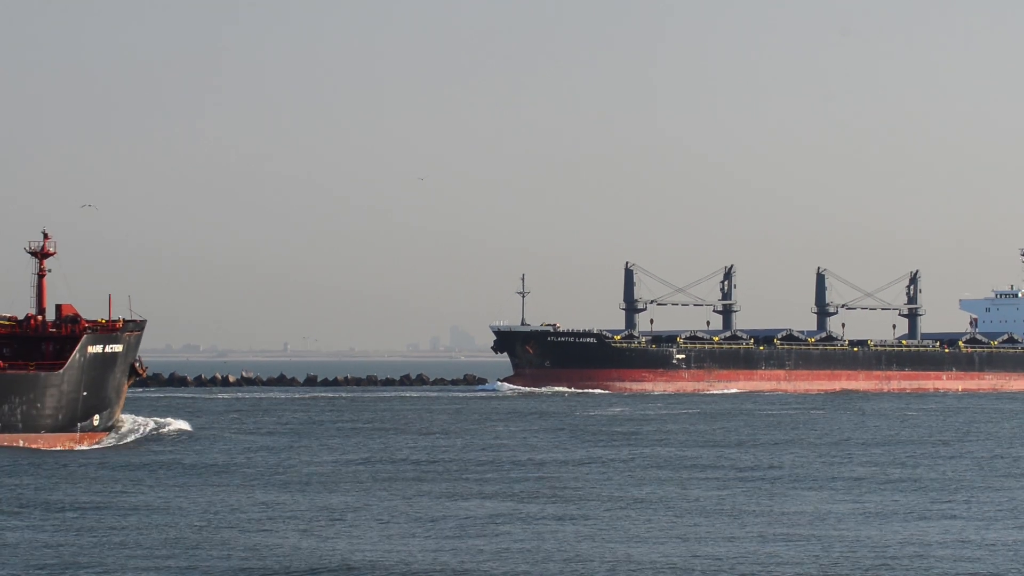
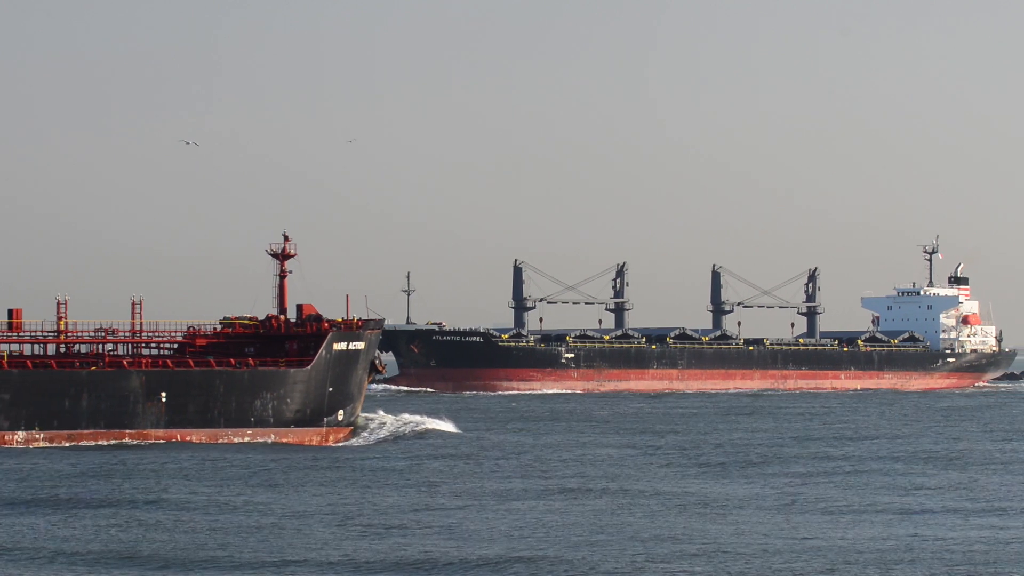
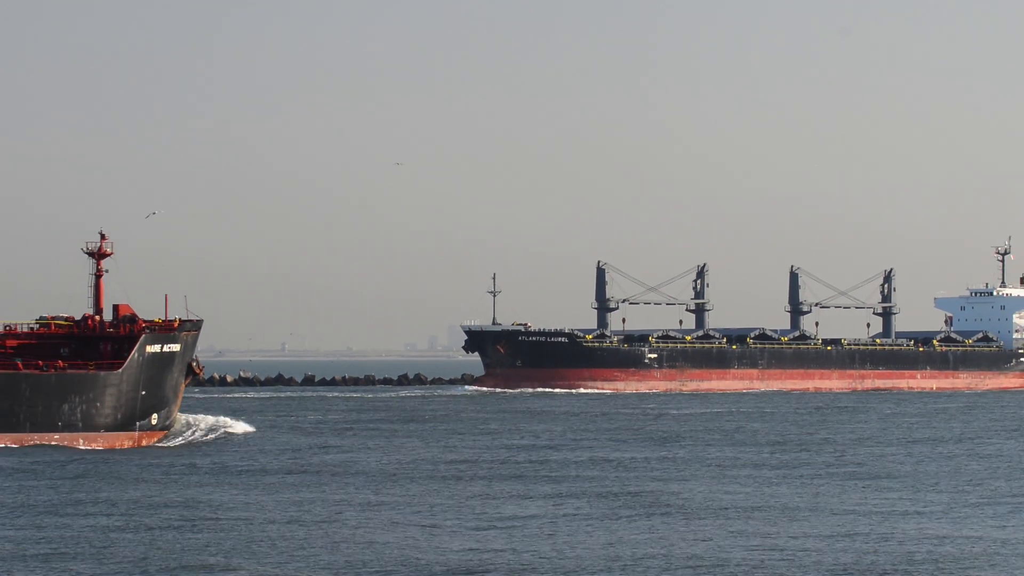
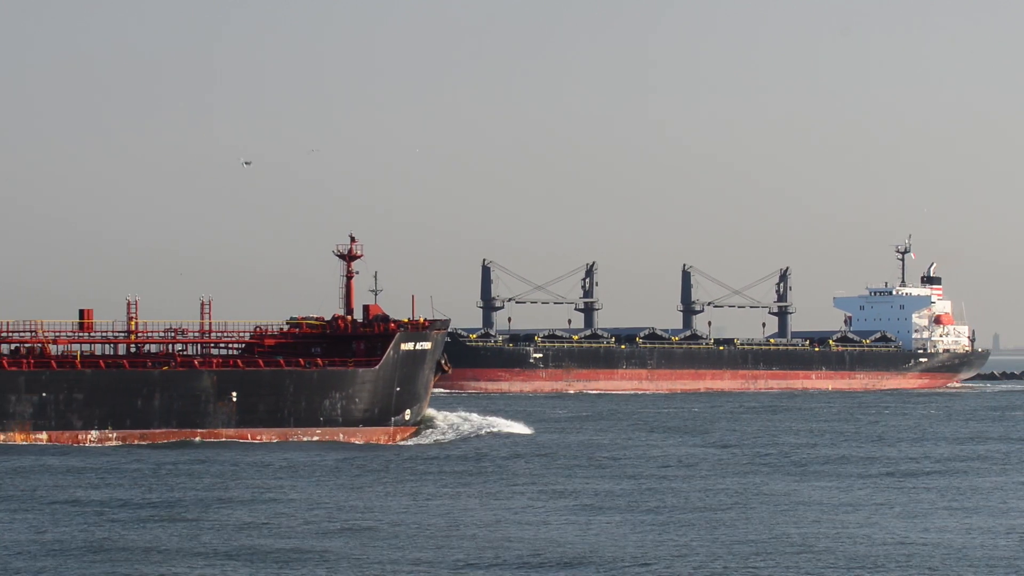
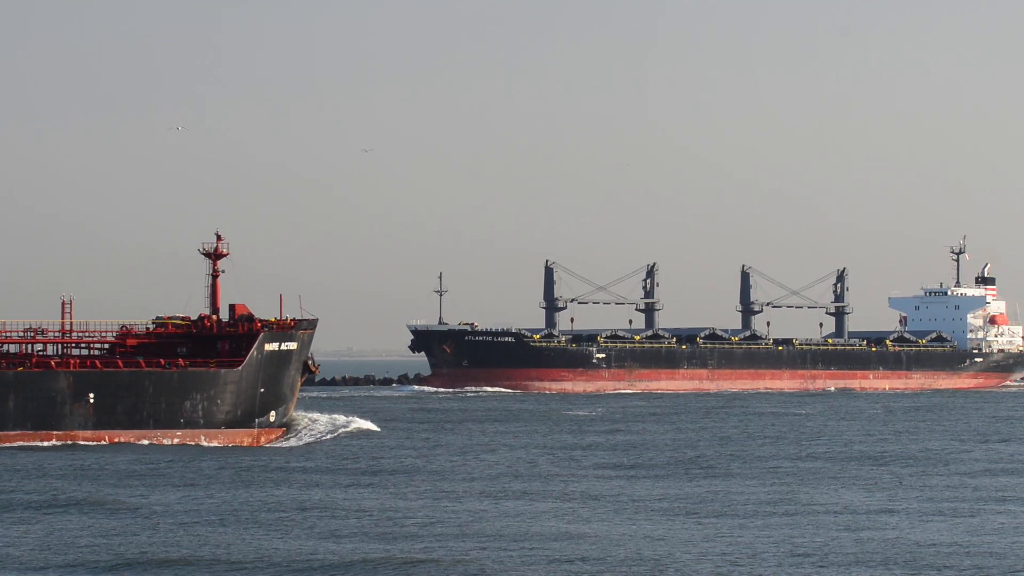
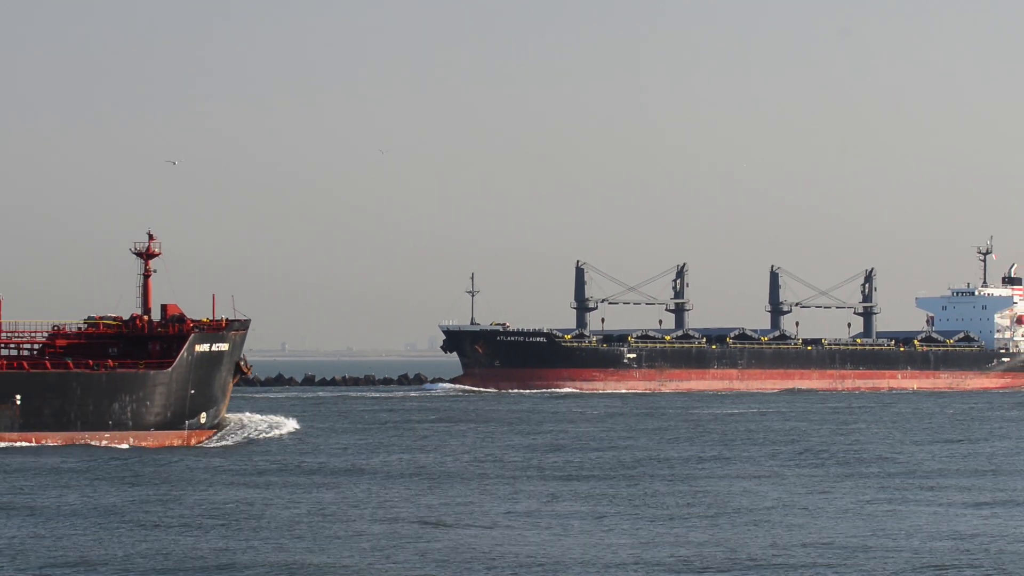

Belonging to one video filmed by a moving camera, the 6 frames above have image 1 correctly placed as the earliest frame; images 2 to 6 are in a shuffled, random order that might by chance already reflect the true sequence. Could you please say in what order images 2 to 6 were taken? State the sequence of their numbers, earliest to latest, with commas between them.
3, 6, 5, 2, 4
